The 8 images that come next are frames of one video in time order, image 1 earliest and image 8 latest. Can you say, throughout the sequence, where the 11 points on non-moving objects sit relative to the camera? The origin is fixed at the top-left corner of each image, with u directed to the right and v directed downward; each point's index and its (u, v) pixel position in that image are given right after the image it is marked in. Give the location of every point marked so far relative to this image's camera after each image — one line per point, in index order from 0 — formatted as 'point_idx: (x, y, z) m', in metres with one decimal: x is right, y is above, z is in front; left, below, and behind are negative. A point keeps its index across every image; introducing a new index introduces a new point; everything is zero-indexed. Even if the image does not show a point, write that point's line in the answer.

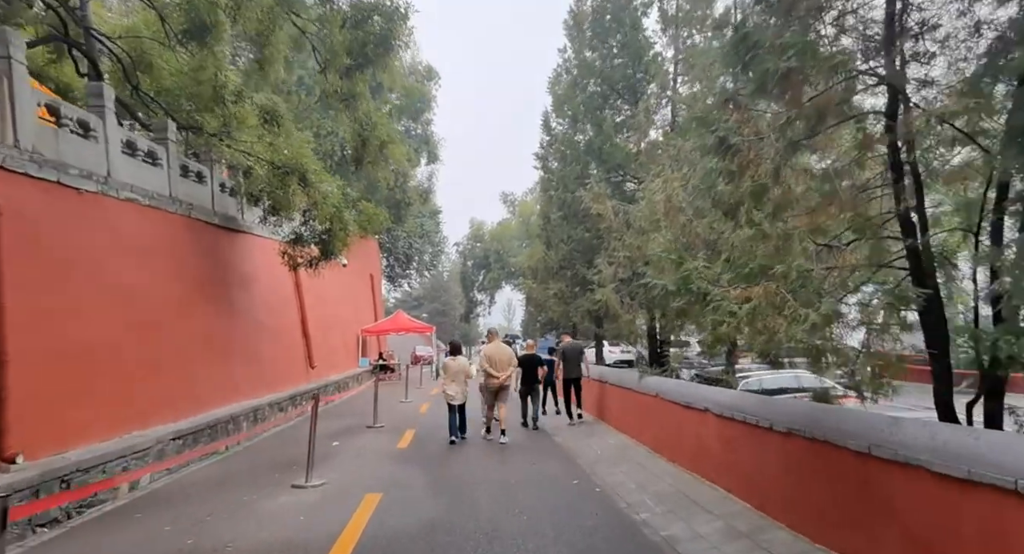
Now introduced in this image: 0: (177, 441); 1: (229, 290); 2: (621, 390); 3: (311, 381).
0: (-5.0, -2.4, +8.9) m
1: (-6.2, -0.3, +13.1) m
2: (+1.9, -2.0, +11.1) m
3: (-6.2, -3.2, +18.3) m
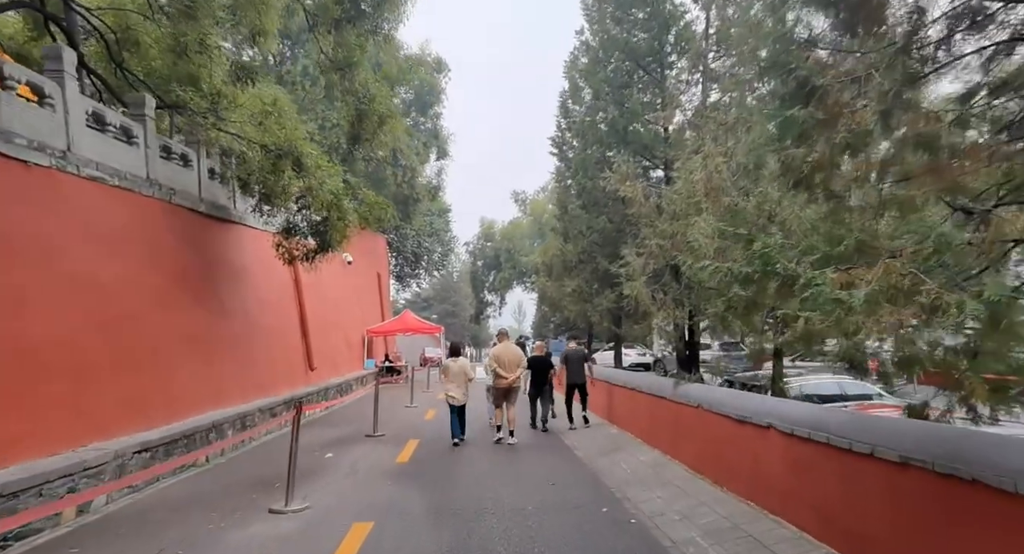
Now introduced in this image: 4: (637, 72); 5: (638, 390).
0: (-4.8, -2.3, +7.8) m
1: (-5.9, -0.2, +12.0) m
2: (+2.2, -1.9, +9.8) m
3: (-5.9, -3.1, +17.2) m
4: (+2.7, +4.4, +12.8) m
5: (+2.1, -1.9, +10.5) m
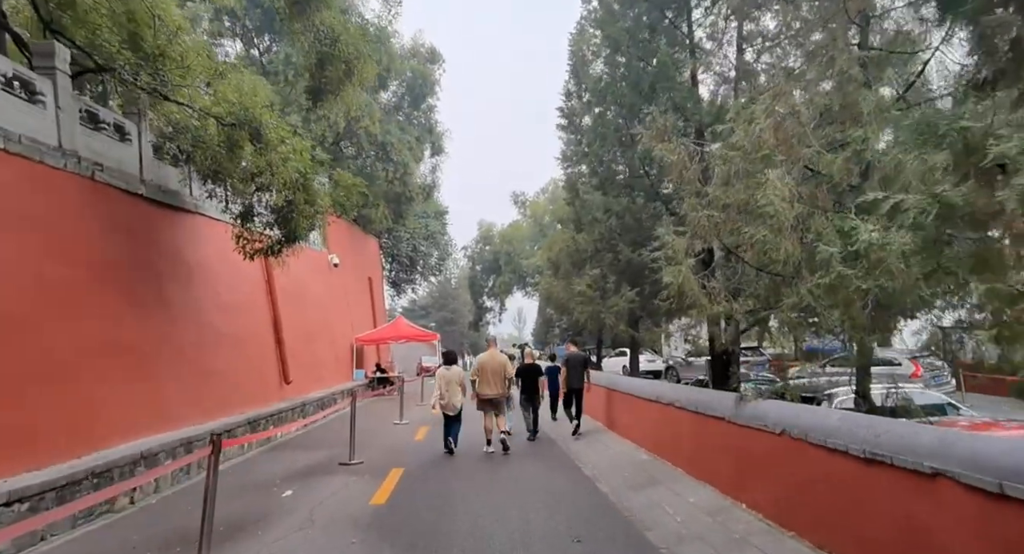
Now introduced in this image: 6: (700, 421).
0: (-4.7, -2.2, +5.7) m
1: (-5.9, -0.1, +9.9) m
2: (+2.2, -1.7, +7.8) m
3: (-5.8, -3.1, +15.1) m
4: (+2.7, +4.6, +10.9) m
5: (+2.2, -1.8, +8.5) m
6: (+2.3, -1.7, +7.2) m
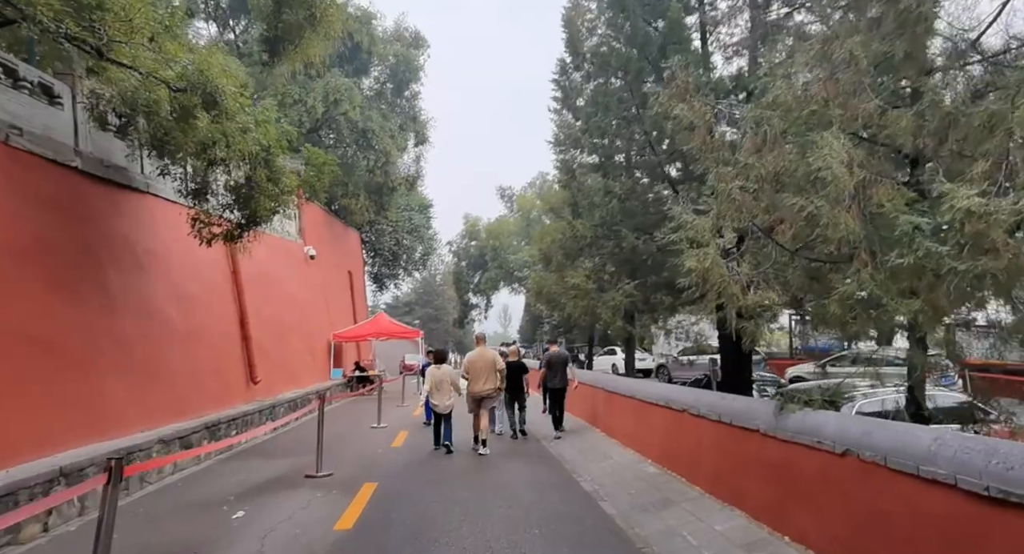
0: (-4.8, -2.0, +4.5) m
1: (-6.0, +0.1, +8.7) m
2: (+2.1, -1.6, +6.7) m
3: (-6.1, -2.9, +13.9) m
4: (+2.6, +4.7, +9.8) m
5: (+2.1, -1.6, +7.4) m
6: (+2.2, -1.6, +6.1) m
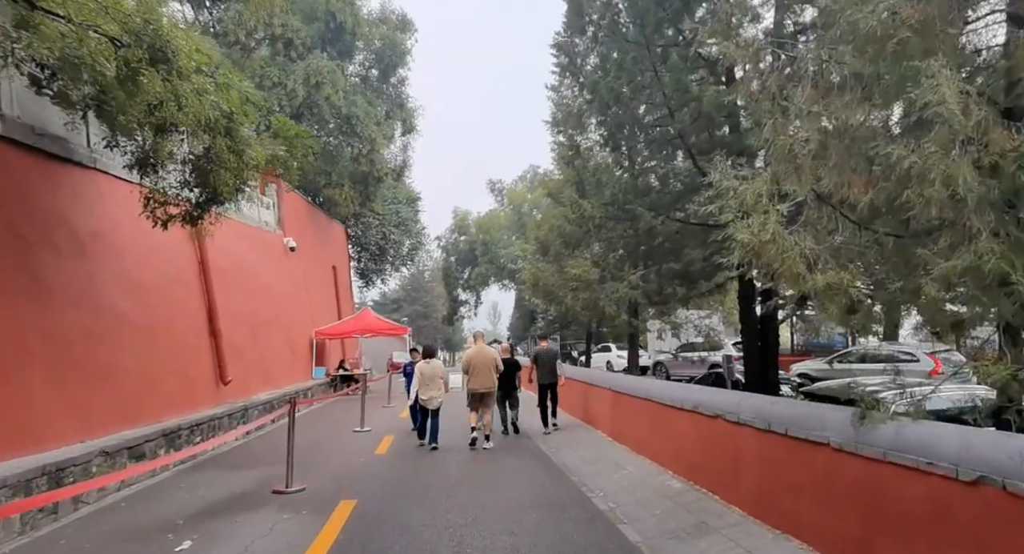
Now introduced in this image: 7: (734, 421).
0: (-4.7, -1.8, +3.3) m
1: (-6.0, +0.3, +7.4) m
2: (+2.2, -1.4, +5.7) m
3: (-6.2, -2.6, +12.6) m
4: (+2.5, +4.9, +8.7) m
5: (+2.1, -1.4, +6.3) m
6: (+2.2, -1.4, +5.1) m
7: (+2.1, -1.4, +5.7) m
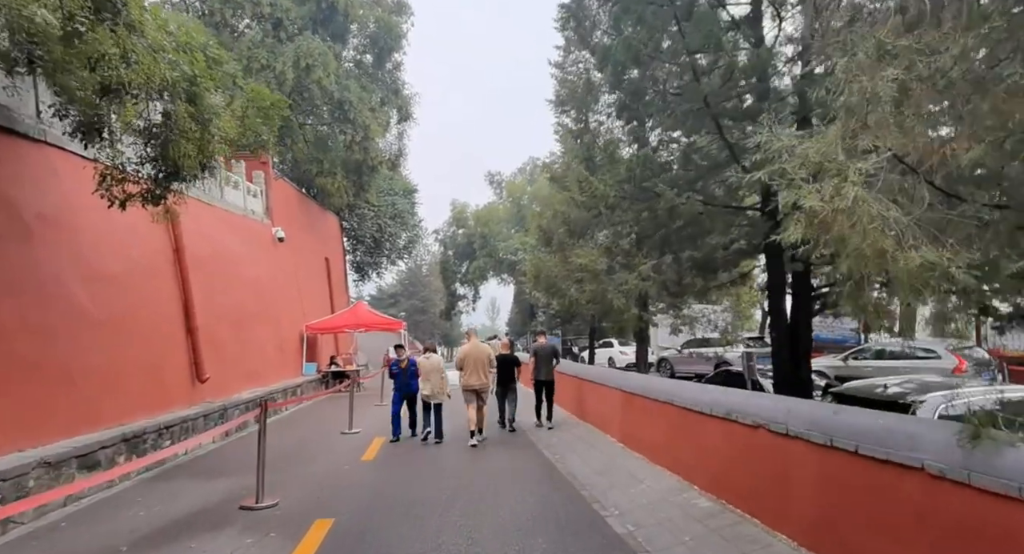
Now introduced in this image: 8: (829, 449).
0: (-4.7, -1.7, +2.3) m
1: (-6.0, +0.4, +6.5) m
2: (+2.2, -1.3, +4.7) m
3: (-6.2, -2.4, +11.7) m
4: (+2.6, +5.1, +7.7) m
5: (+2.1, -1.3, +5.4) m
6: (+2.2, -1.3, +4.1) m
7: (+2.2, -1.3, +4.8) m
8: (+2.2, -1.2, +4.3) m
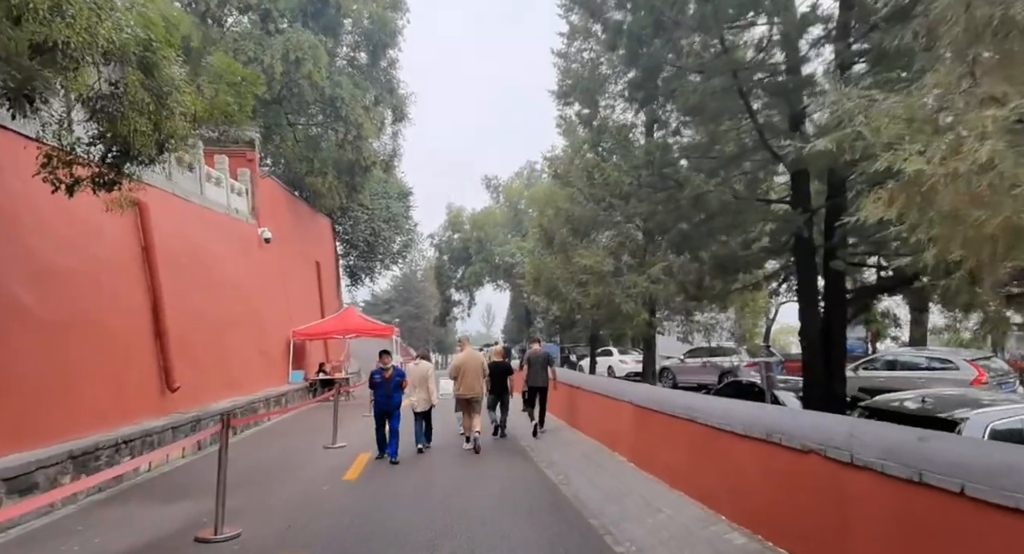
0: (-4.6, -1.6, +1.4) m
1: (-6.0, +0.5, +5.6) m
2: (+2.2, -1.2, +3.9) m
3: (-6.2, -2.4, +10.8) m
4: (+2.6, +5.1, +7.0) m
5: (+2.1, -1.3, +4.5) m
6: (+2.3, -1.2, +3.3) m
7: (+2.2, -1.2, +4.0) m
8: (+2.2, -1.2, +3.4) m
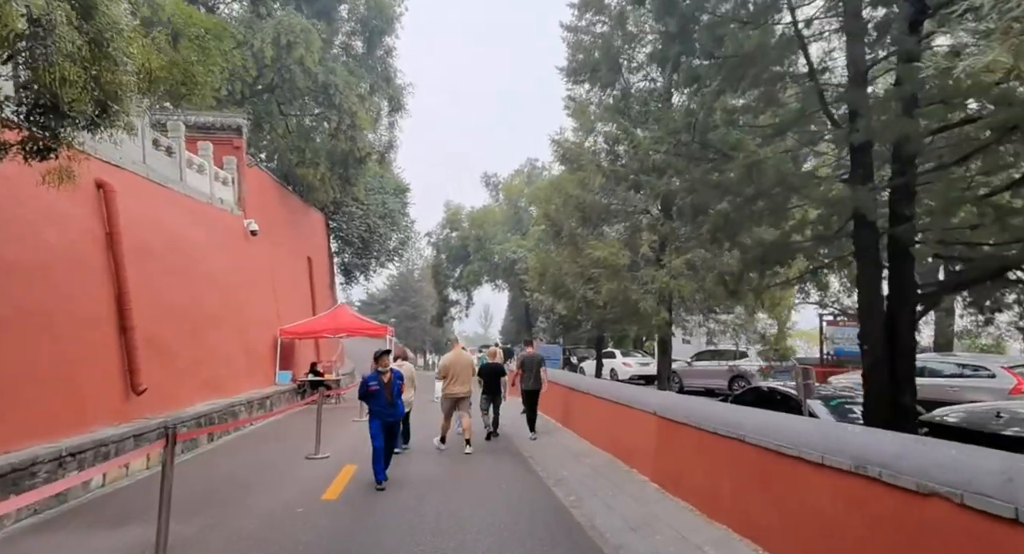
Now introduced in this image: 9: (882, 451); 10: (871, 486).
0: (-4.5, -1.4, +0.3) m
1: (-5.9, +0.7, +4.5) m
2: (+2.3, -1.1, +2.8) m
3: (-6.2, -2.3, +9.7) m
4: (+2.7, +5.2, +5.9) m
5: (+2.2, -1.2, +3.5) m
6: (+2.3, -1.1, +2.2) m
7: (+2.3, -1.1, +2.9) m
8: (+2.3, -1.1, +2.4) m
9: (+2.2, -1.1, +3.7) m
10: (+2.2, -1.3, +3.8) m
